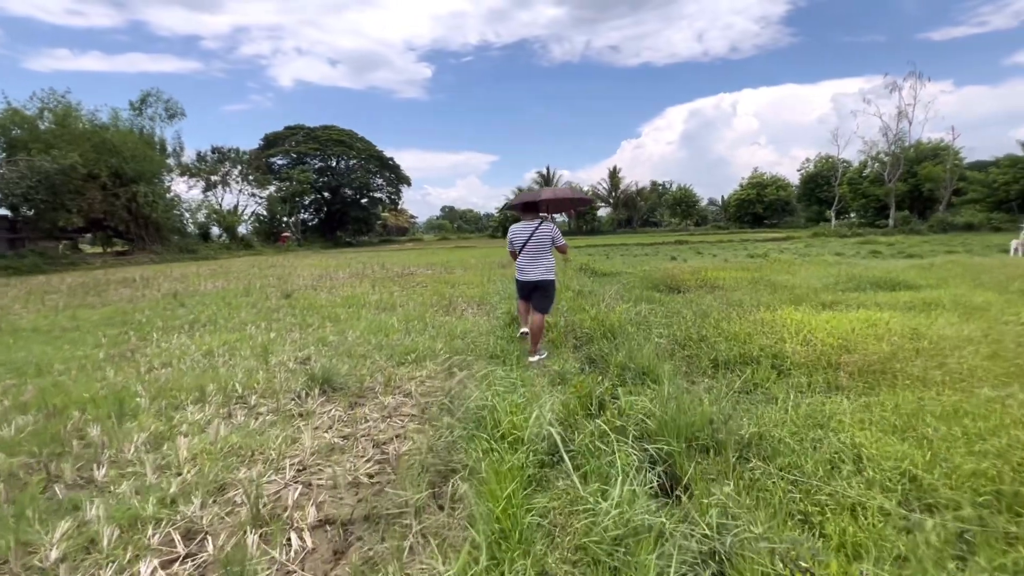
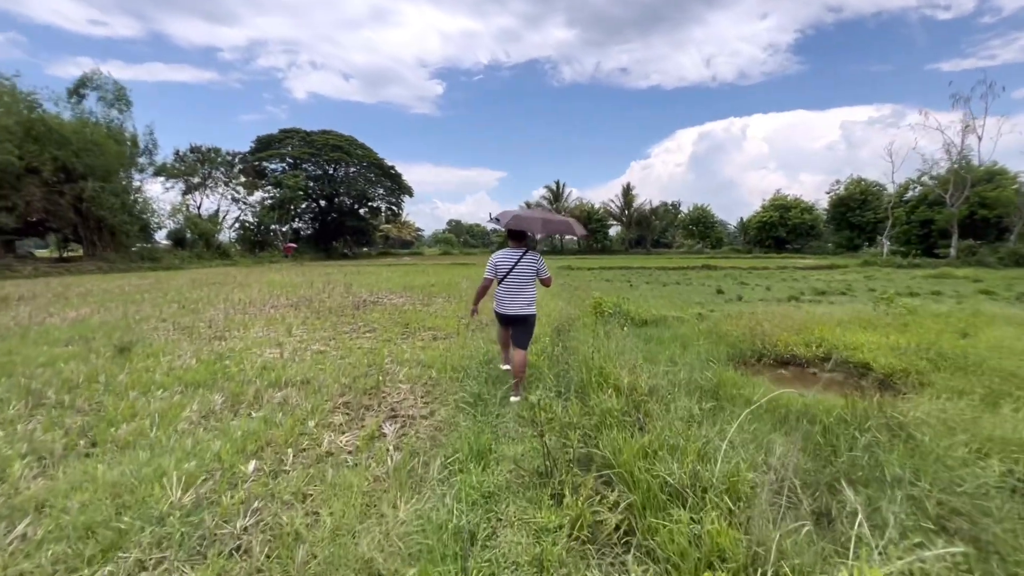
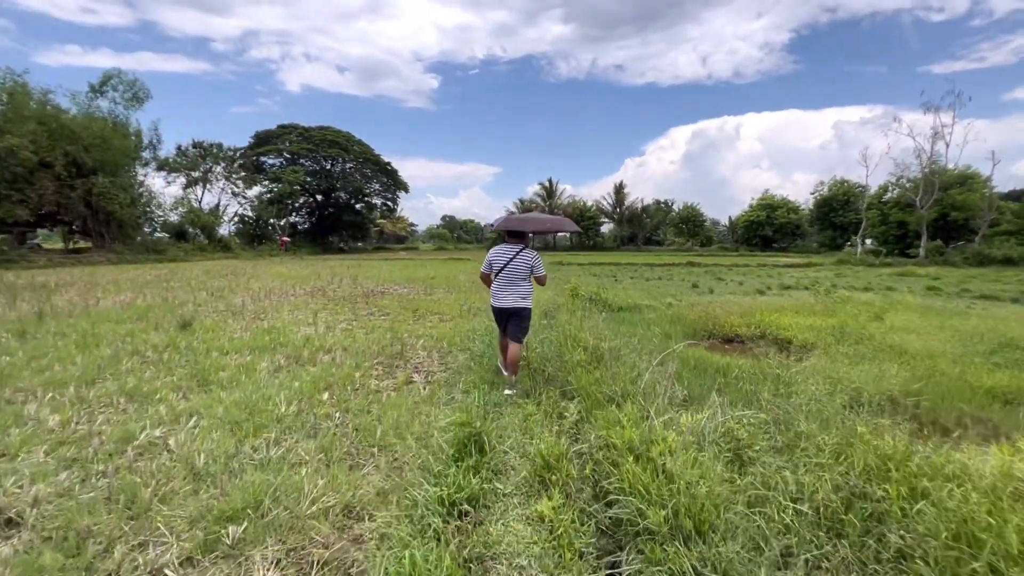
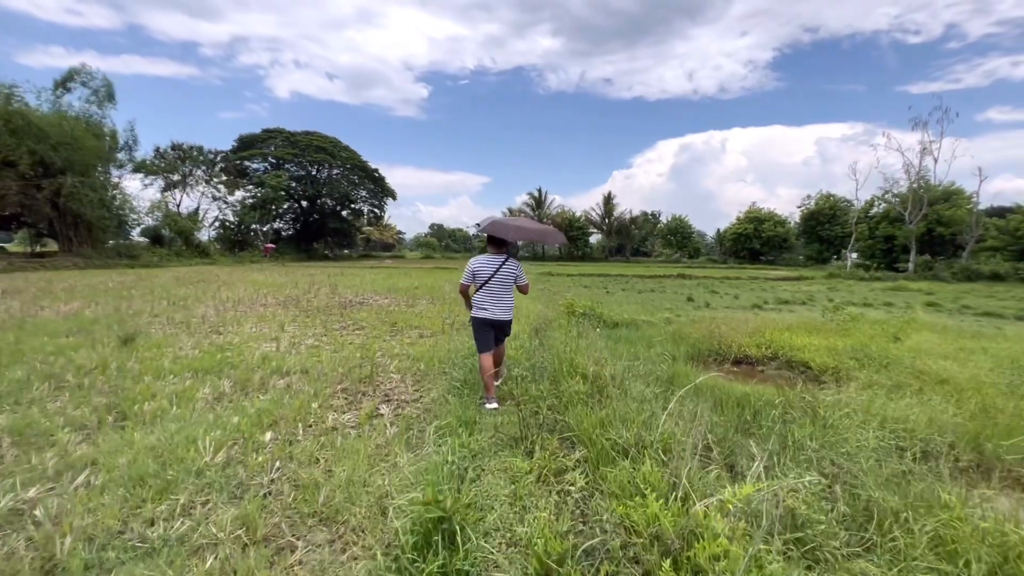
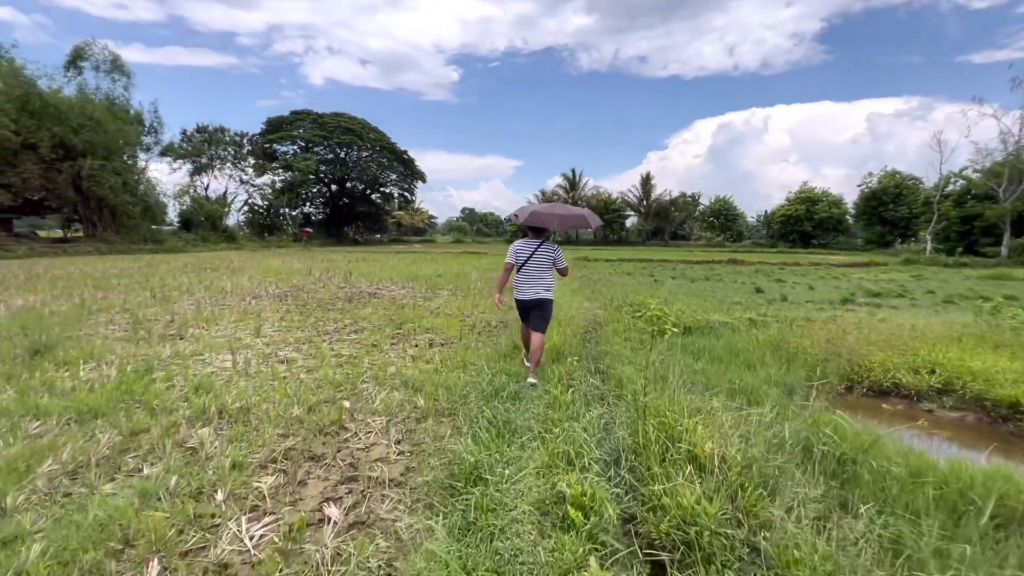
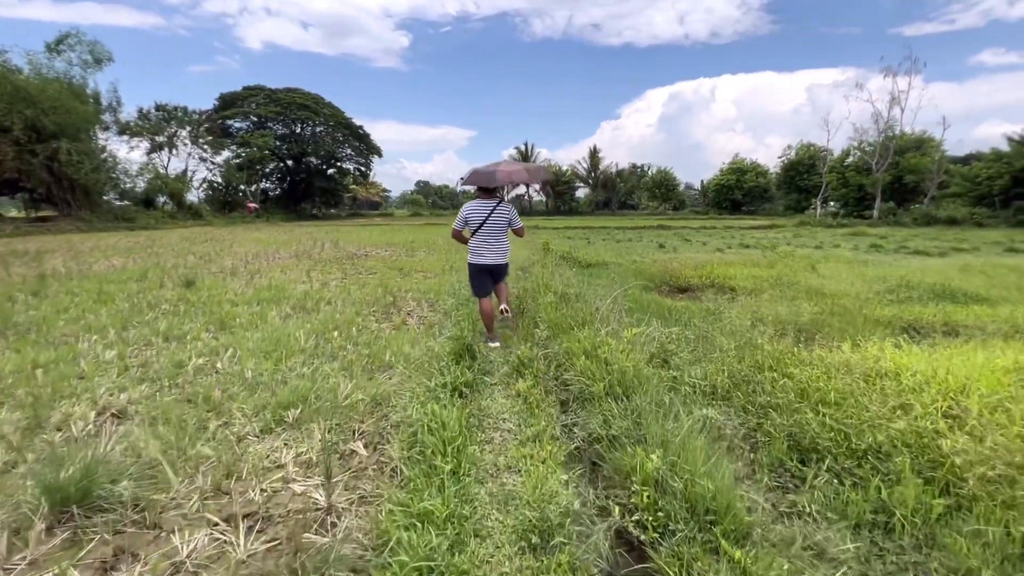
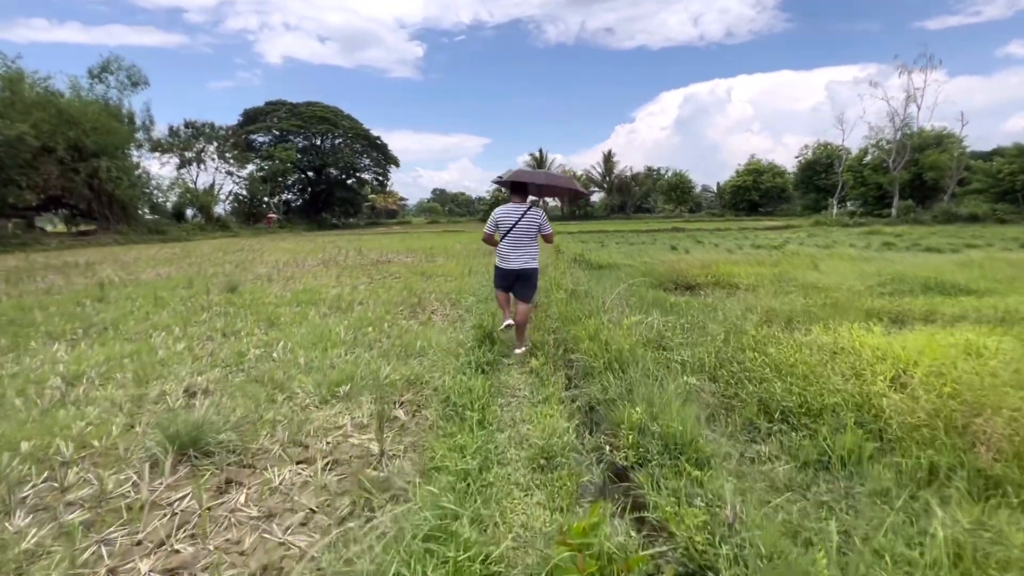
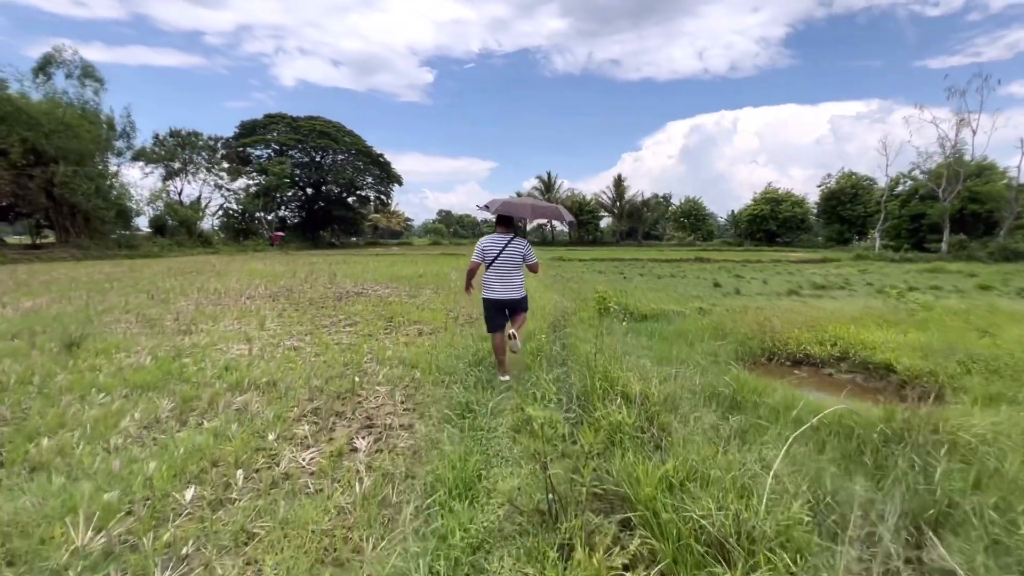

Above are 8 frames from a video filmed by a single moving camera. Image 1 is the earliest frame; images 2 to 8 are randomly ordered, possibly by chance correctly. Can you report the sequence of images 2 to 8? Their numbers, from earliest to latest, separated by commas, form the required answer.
7, 6, 3, 4, 2, 8, 5
